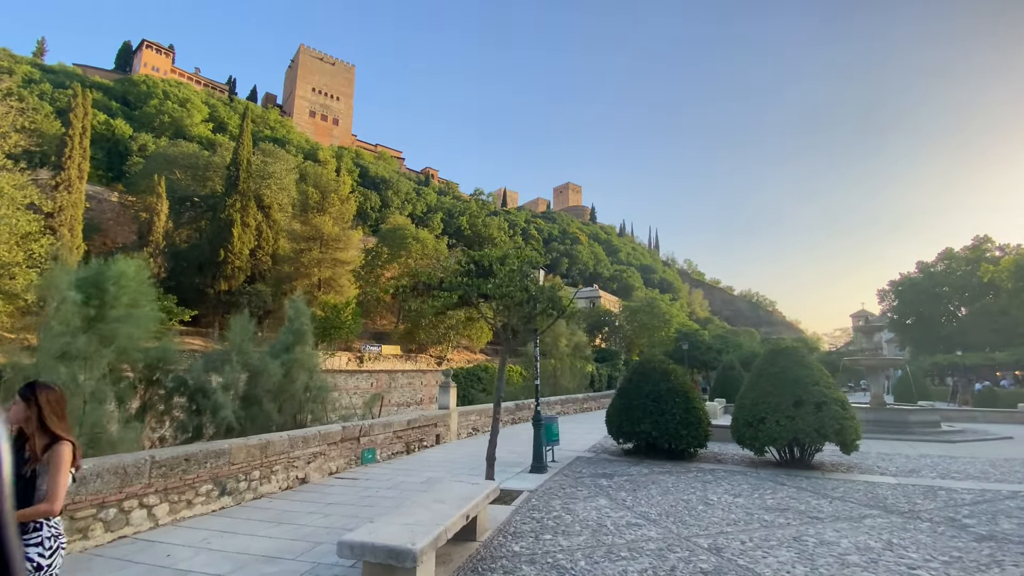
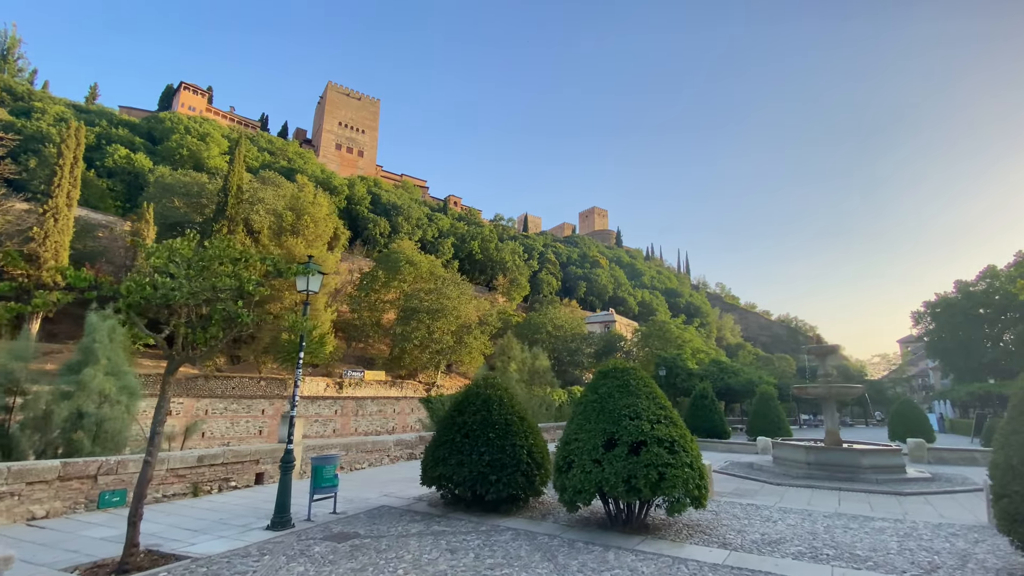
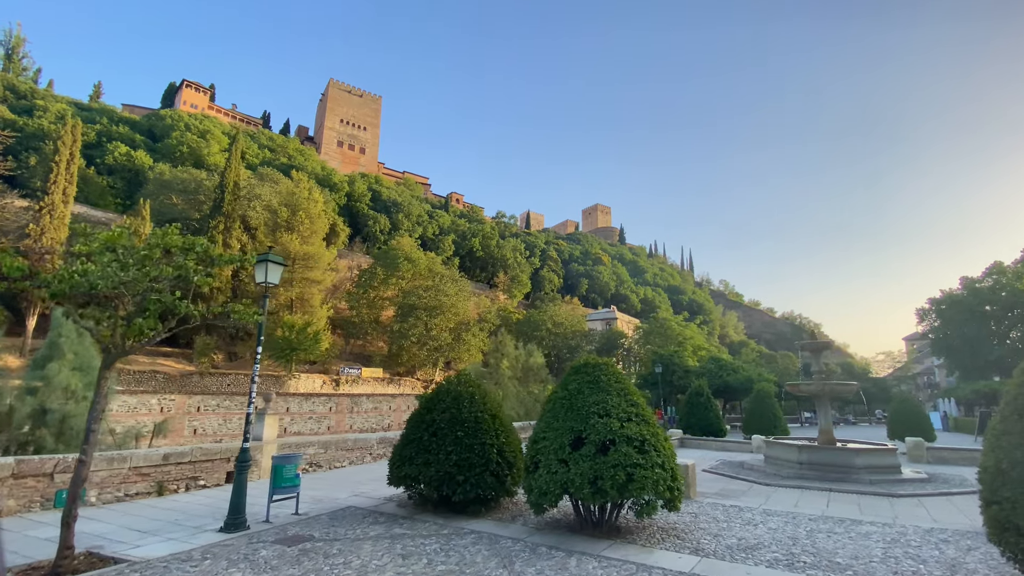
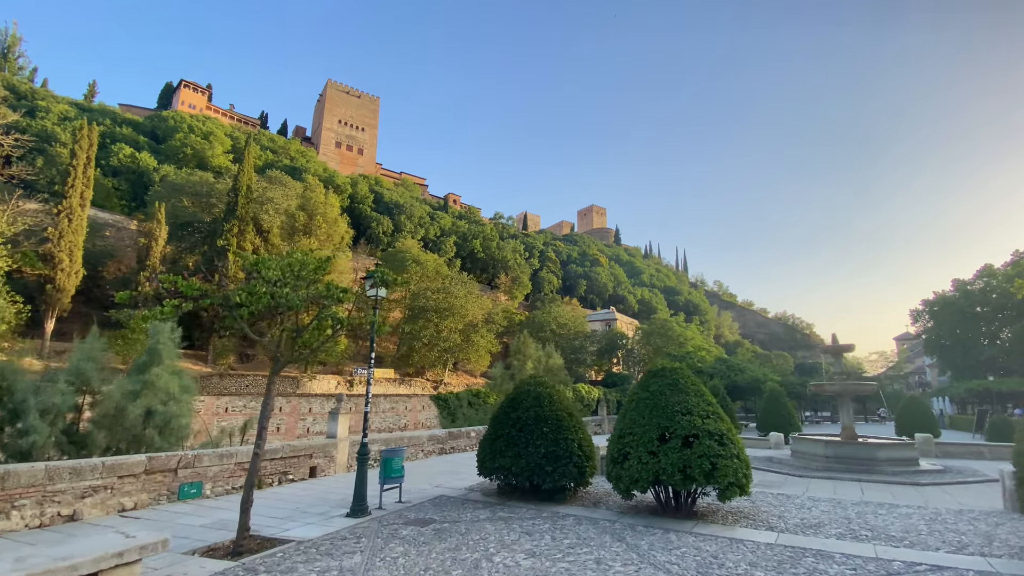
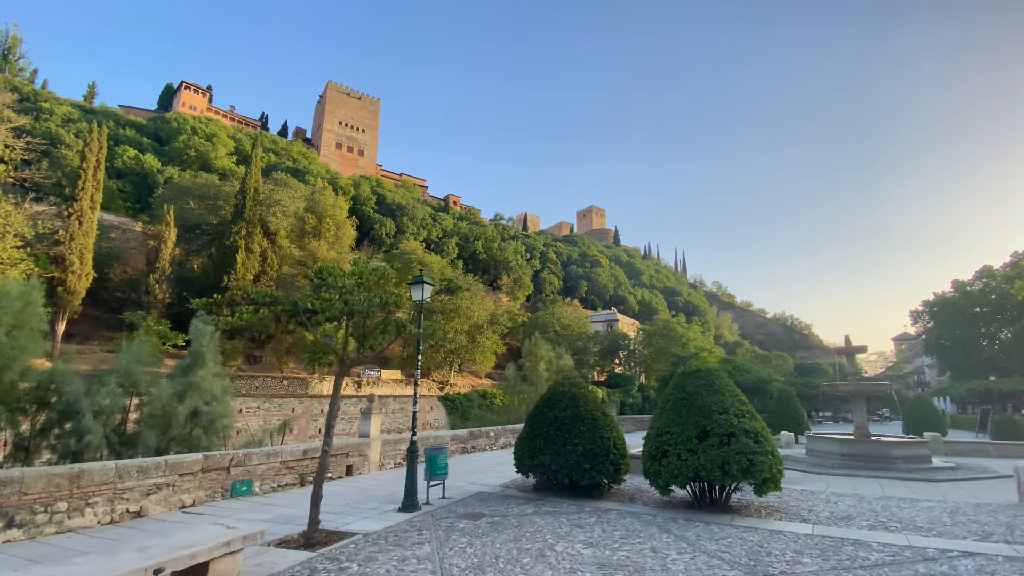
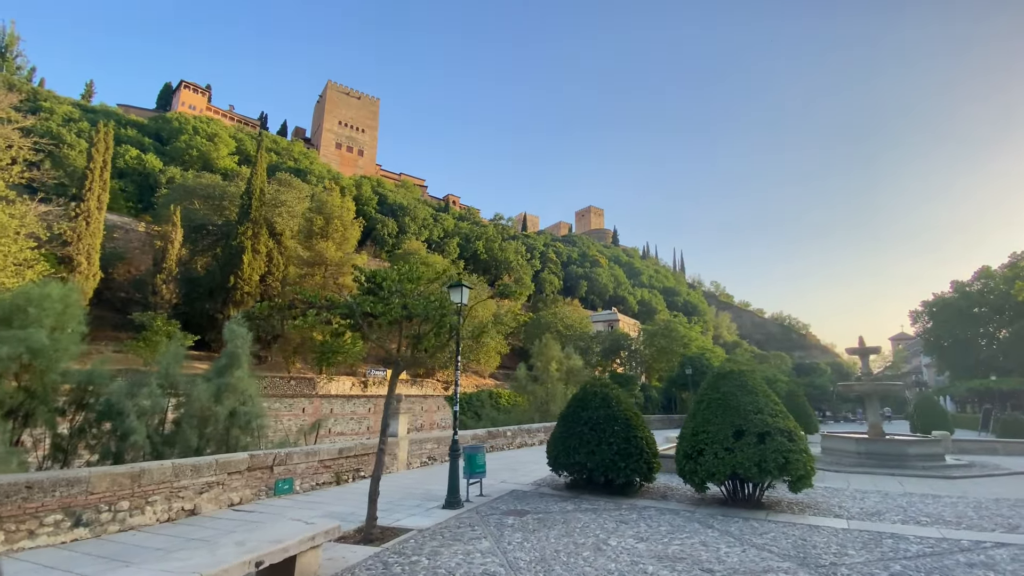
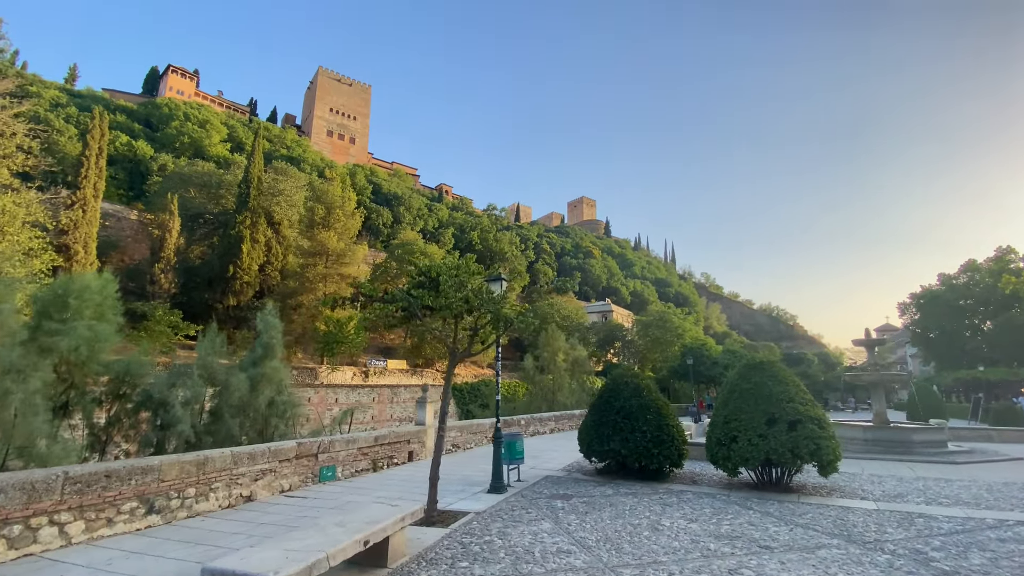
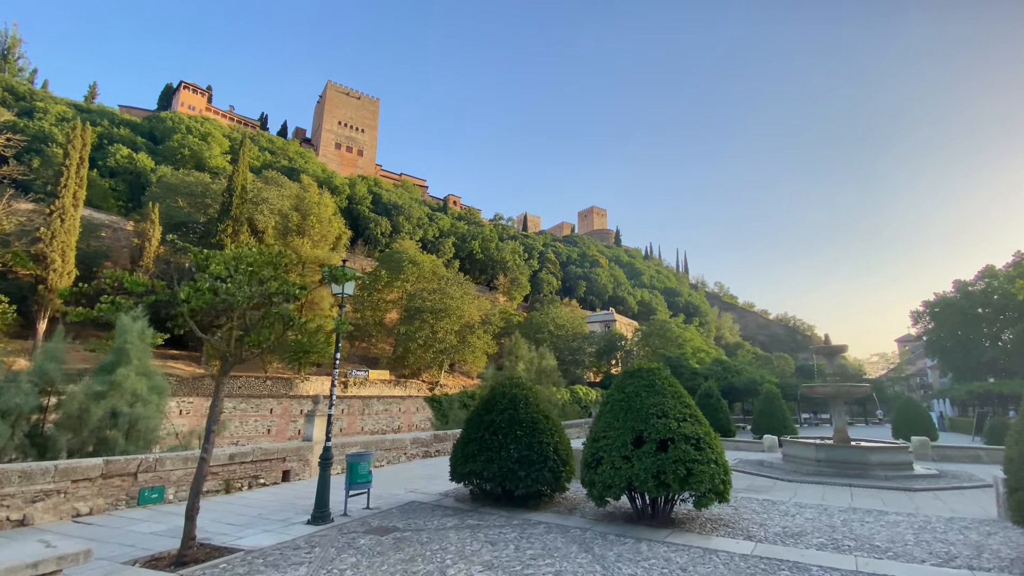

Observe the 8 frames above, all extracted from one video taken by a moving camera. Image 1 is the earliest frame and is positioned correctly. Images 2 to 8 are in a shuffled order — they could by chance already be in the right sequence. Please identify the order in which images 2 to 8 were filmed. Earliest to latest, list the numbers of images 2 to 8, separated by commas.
7, 6, 5, 4, 8, 2, 3
